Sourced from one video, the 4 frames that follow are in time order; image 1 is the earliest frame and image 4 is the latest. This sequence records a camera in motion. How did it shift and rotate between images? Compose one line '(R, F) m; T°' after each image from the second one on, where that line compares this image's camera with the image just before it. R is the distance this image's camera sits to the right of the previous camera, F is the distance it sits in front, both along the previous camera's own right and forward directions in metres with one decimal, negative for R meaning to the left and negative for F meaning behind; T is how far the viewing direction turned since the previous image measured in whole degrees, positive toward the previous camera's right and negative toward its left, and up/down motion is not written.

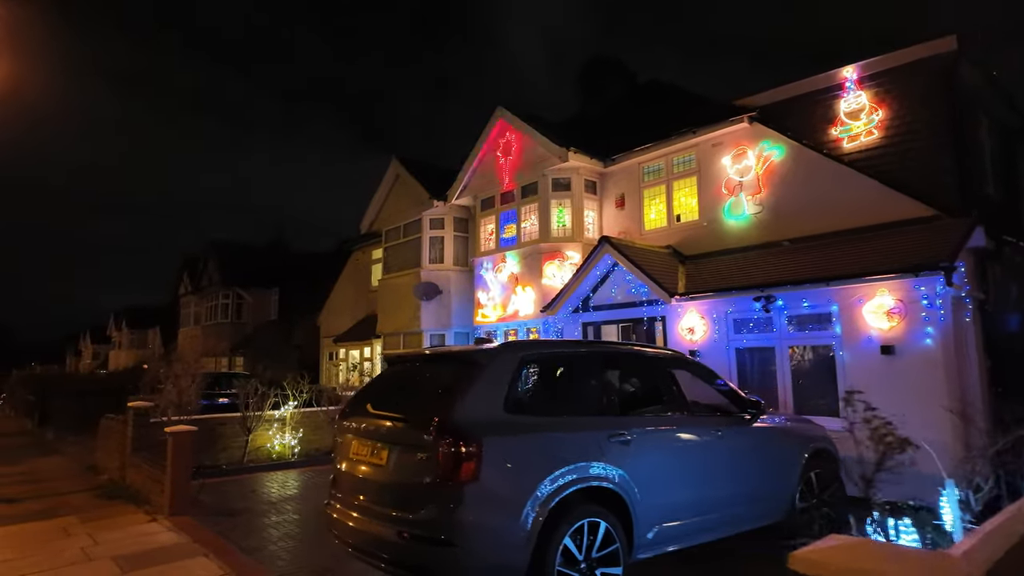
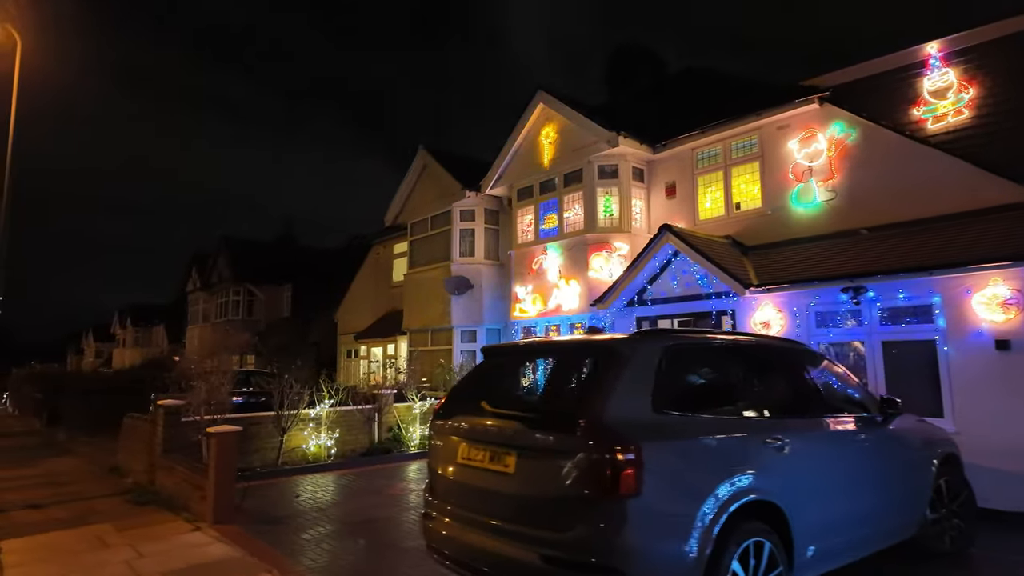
(-1.0, +0.7) m; 0°
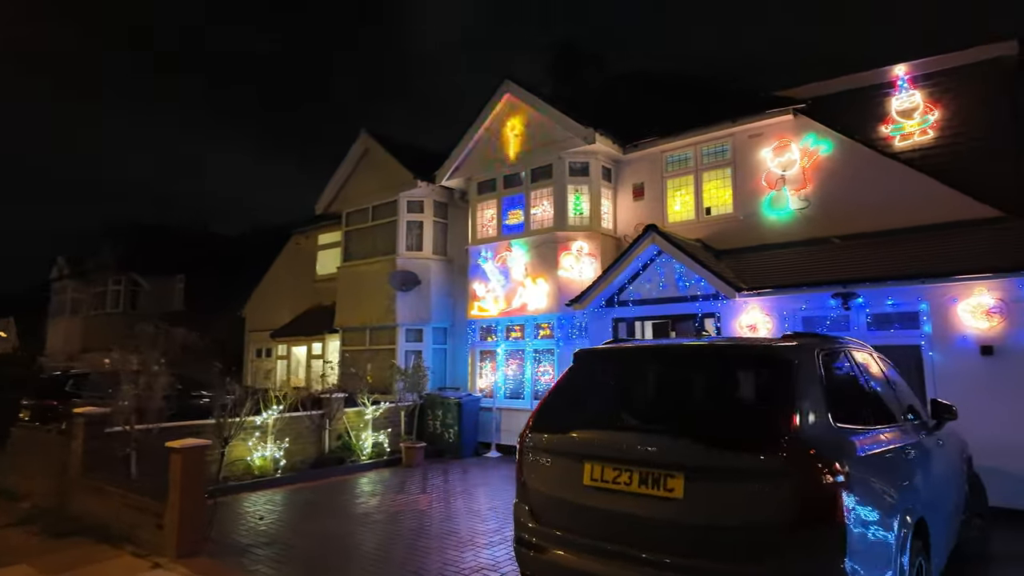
(-1.6, +0.8) m; +10°
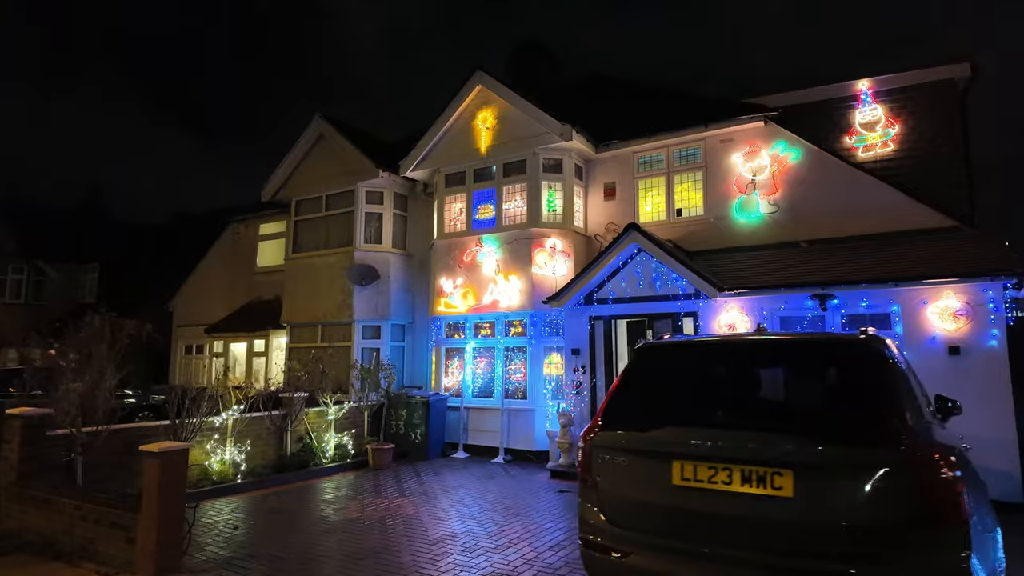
(-1.0, +0.3) m; +7°
